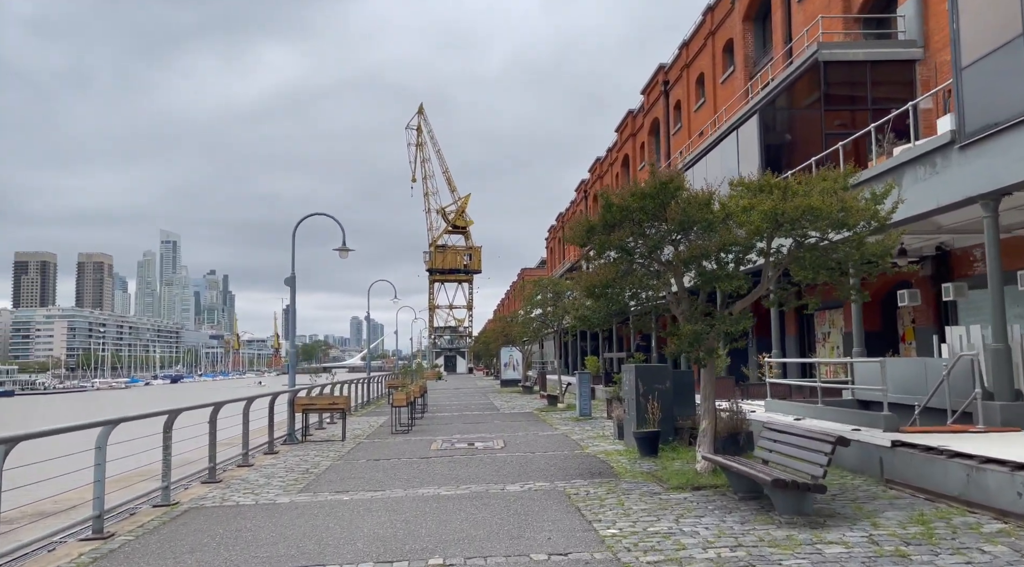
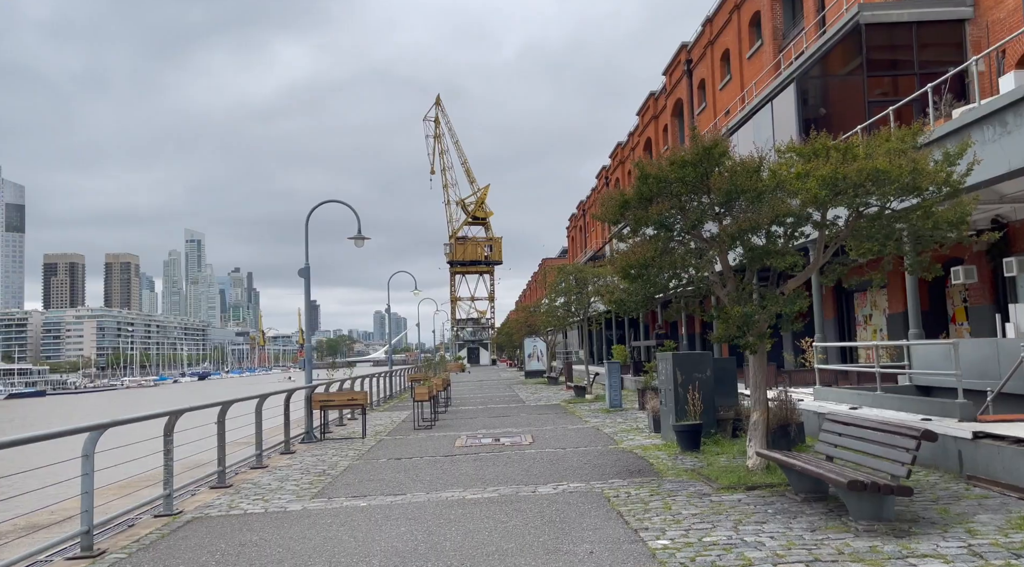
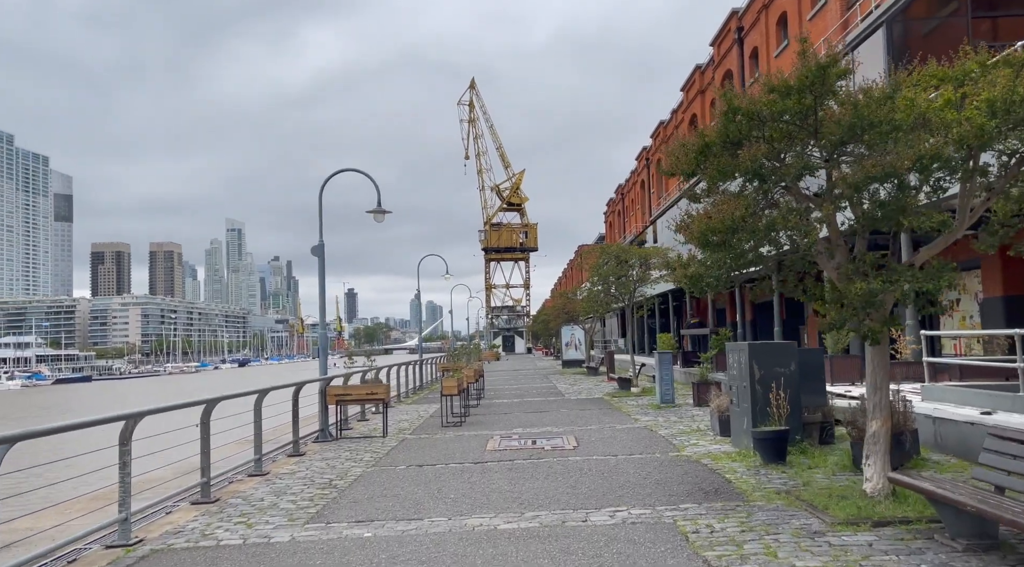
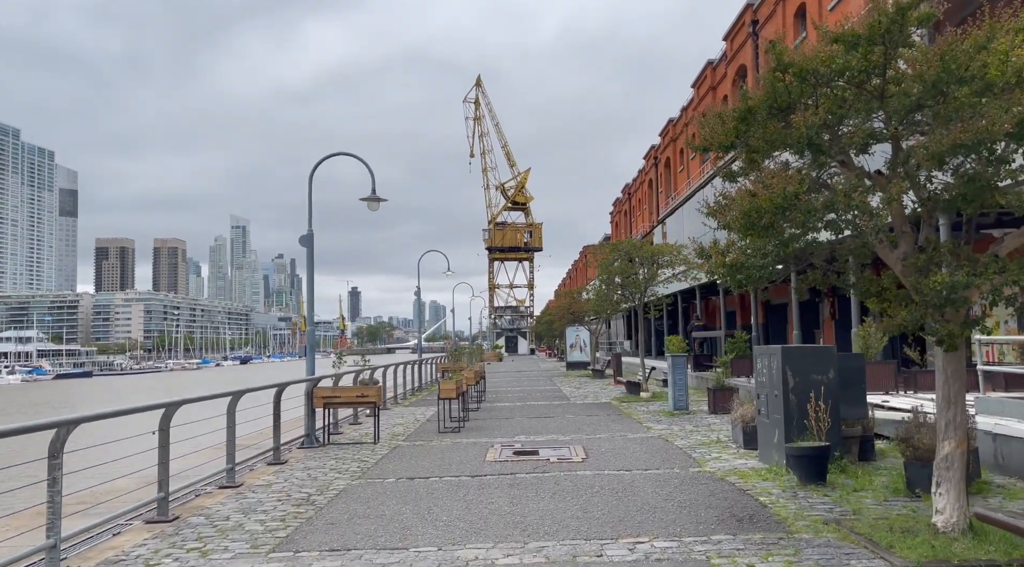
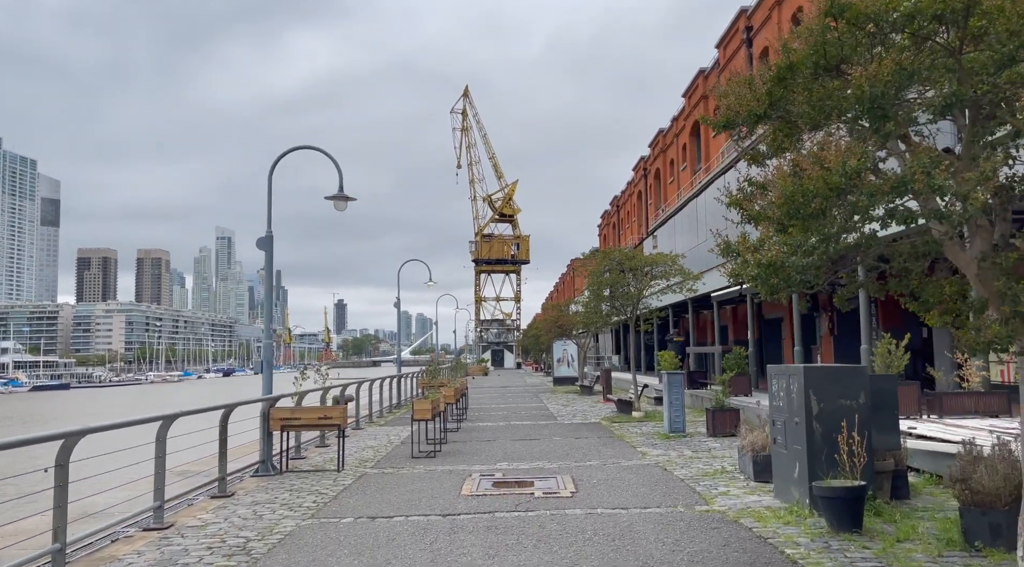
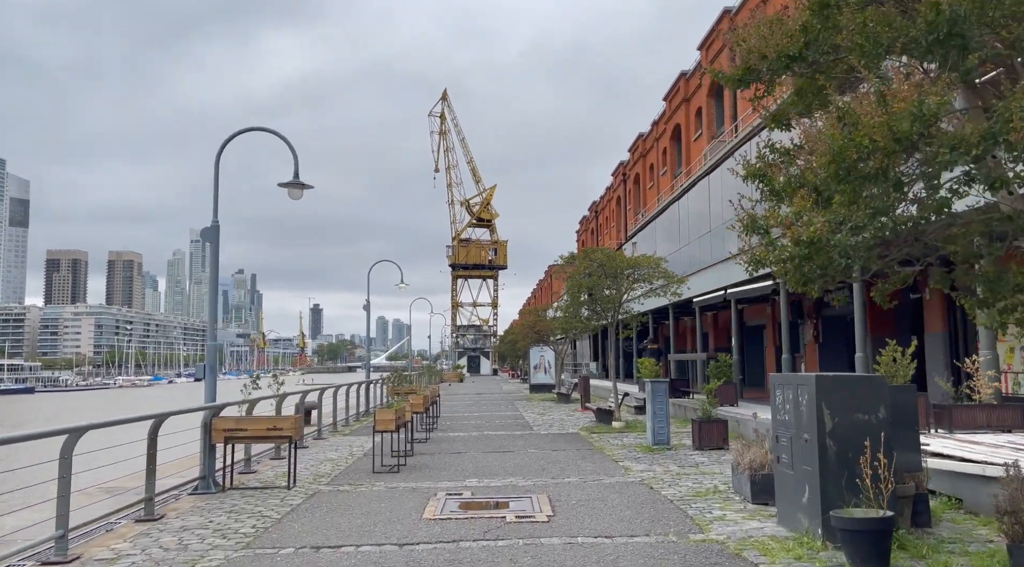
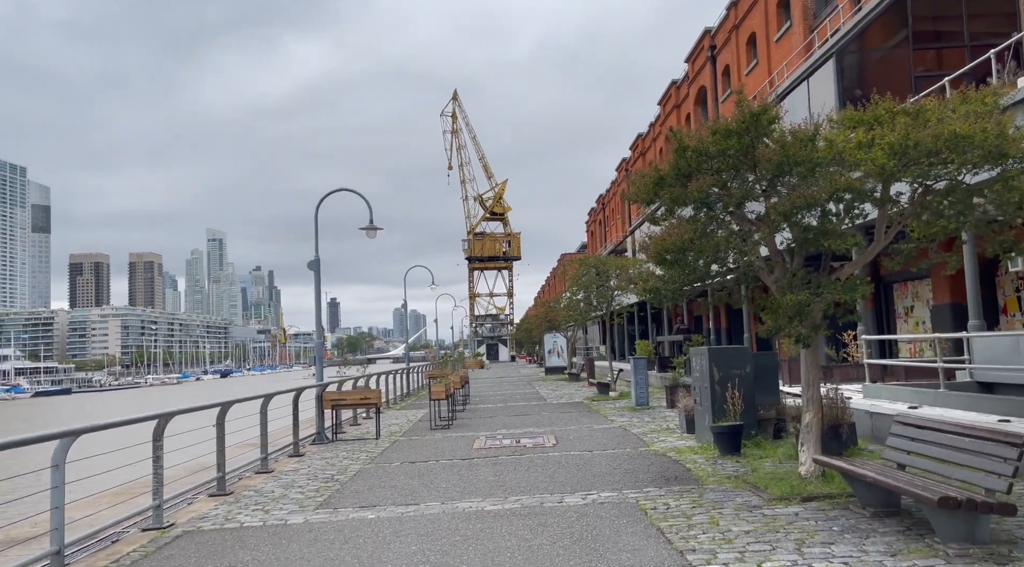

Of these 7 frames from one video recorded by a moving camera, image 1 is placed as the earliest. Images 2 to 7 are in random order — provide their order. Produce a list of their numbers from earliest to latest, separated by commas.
2, 7, 3, 4, 5, 6
